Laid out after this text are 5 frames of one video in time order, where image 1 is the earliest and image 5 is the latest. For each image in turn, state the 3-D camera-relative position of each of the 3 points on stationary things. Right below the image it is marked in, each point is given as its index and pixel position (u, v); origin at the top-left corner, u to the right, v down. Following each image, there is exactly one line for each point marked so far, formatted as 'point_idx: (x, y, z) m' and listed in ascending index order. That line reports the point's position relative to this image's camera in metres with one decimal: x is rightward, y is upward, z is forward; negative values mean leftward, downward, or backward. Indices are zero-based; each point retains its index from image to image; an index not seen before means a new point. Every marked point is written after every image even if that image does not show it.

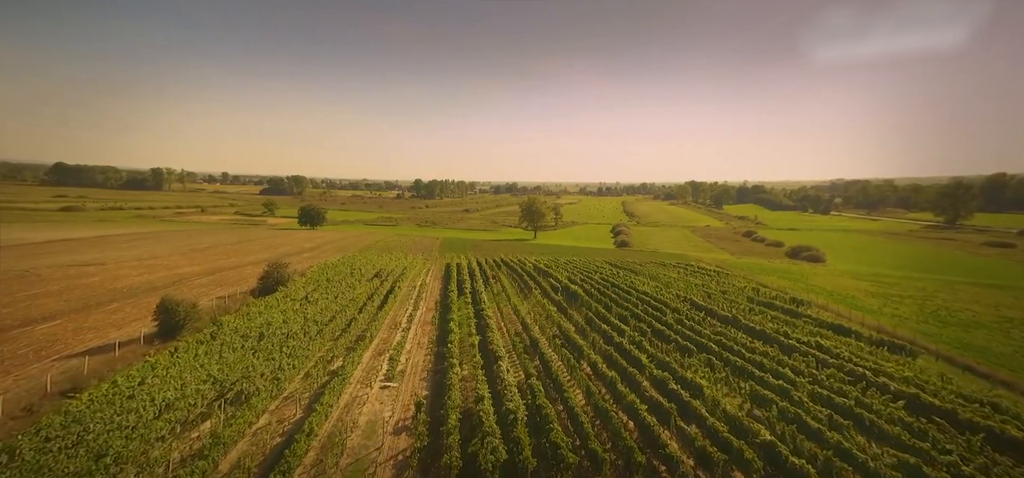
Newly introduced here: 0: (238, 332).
0: (-11.9, -4.0, +18.4) m
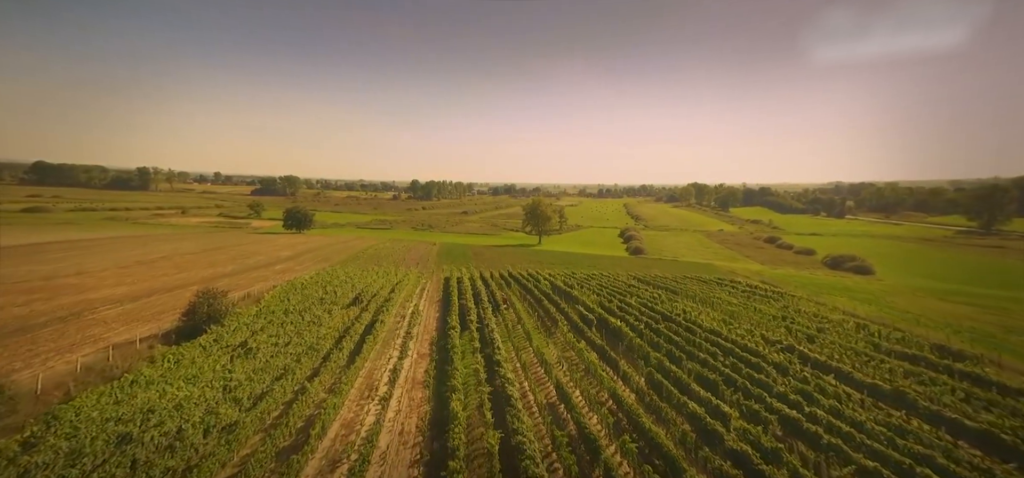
0: (-10.7, -4.9, +10.5) m
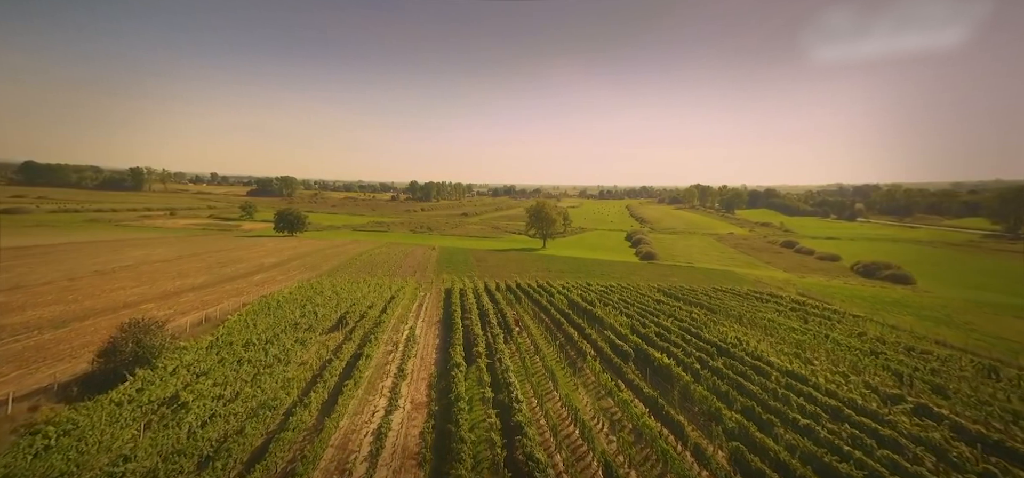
0: (-9.9, -5.4, +5.6) m
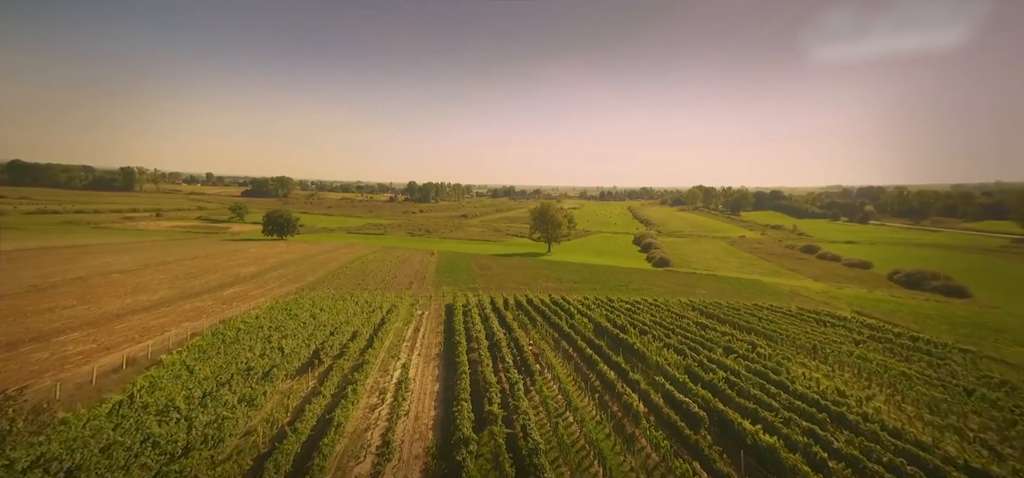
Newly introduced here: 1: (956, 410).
0: (-8.9, -6.1, 0.0) m
1: (+14.3, -5.6, +13.8) m
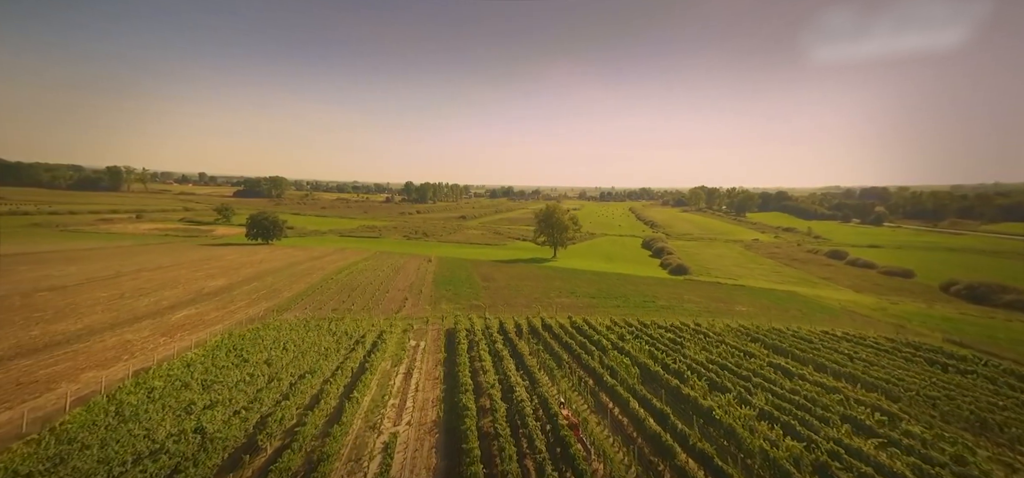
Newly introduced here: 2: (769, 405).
0: (-7.8, -6.8, -6.6) m
1: (+15.3, -6.5, +7.3) m
2: (+9.8, -6.4, +16.0) m
